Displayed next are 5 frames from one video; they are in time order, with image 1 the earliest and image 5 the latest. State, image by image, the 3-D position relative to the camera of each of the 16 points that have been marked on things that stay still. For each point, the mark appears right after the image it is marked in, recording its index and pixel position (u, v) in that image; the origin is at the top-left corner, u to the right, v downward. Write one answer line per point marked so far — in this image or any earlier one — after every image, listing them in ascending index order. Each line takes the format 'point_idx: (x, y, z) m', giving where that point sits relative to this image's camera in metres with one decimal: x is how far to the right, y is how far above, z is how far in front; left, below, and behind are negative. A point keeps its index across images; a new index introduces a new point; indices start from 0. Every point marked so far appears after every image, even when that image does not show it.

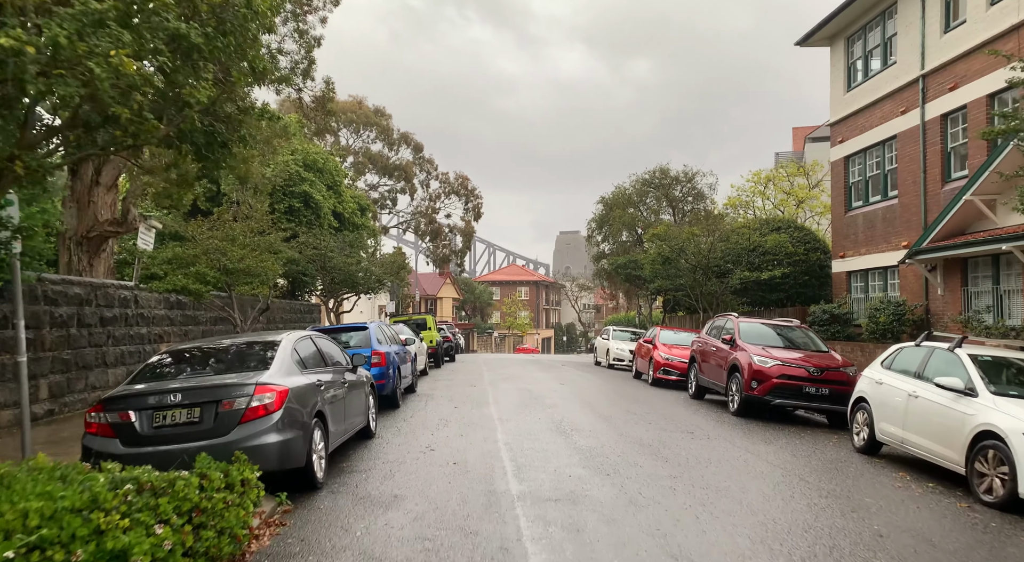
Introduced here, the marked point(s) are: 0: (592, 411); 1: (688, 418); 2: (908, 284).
0: (+1.4, -2.2, +11.6) m
1: (+2.9, -2.2, +11.0) m
2: (+10.1, -0.1, +17.4) m
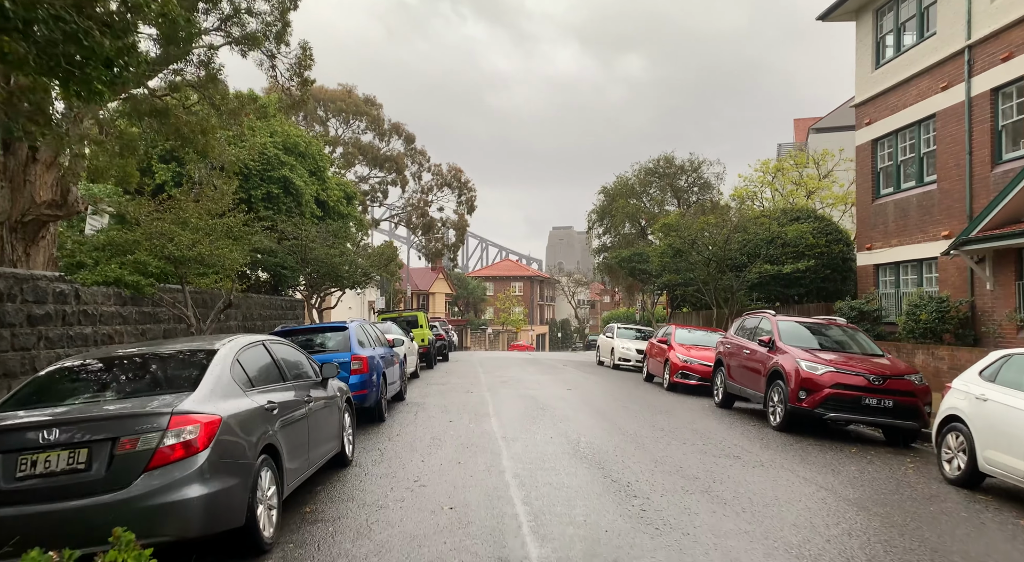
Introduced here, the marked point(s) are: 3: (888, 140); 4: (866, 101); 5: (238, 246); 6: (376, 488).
0: (+1.4, -2.1, +9.9) m
1: (+2.9, -2.1, +9.3) m
2: (+10.1, +0.1, +15.7) m
3: (+10.3, +3.9, +18.5) m
4: (+10.1, +5.1, +19.3) m
5: (-4.2, +0.5, +10.4) m
6: (-1.3, -2.0, +6.5) m
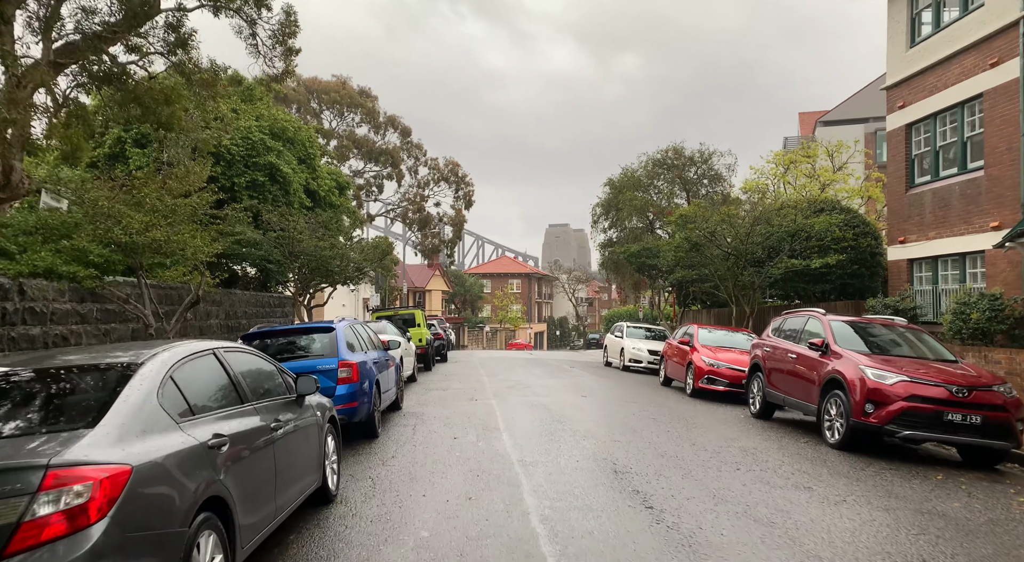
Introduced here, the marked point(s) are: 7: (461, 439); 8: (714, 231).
0: (+1.6, -2.0, +8.4) m
1: (+3.1, -2.0, +7.9) m
2: (+10.3, +0.2, +14.3) m
3: (+10.4, +4.0, +17.1) m
4: (+10.2, +5.2, +17.8) m
5: (-4.0, +0.6, +8.9) m
6: (-1.1, -1.9, +5.0) m
7: (-0.7, -2.0, +8.7) m
8: (+5.7, +1.4, +19.2) m
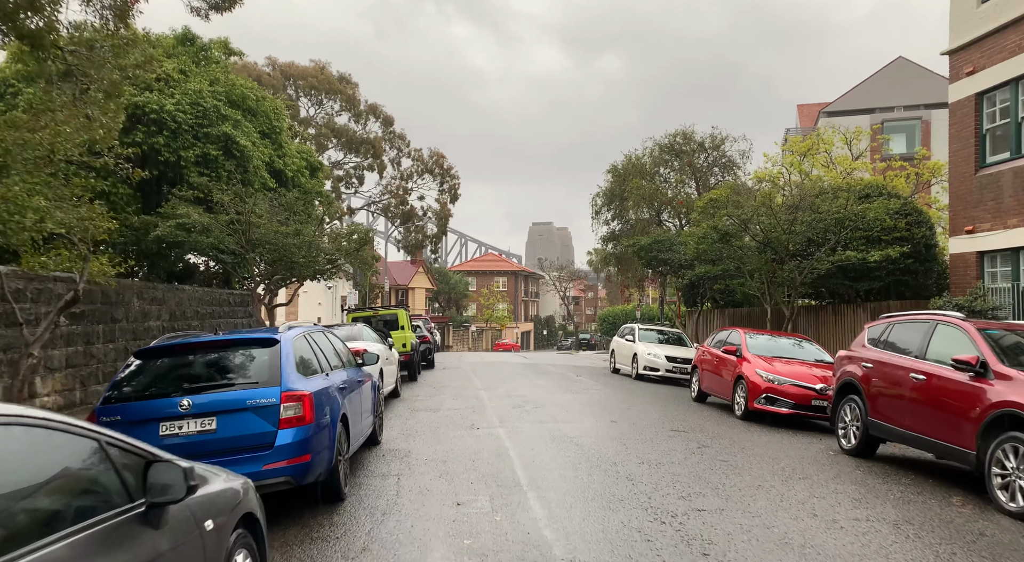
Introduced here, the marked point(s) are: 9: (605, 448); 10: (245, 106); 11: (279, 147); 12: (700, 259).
0: (+1.9, -1.9, +5.6) m
1: (+3.4, -2.0, +5.1) m
2: (+10.4, +0.3, +11.8) m
3: (+10.5, +4.0, +14.5) m
4: (+10.2, +5.3, +15.2) m
5: (-3.7, +0.7, +5.9) m
6: (-0.7, -1.8, +2.1) m
7: (-0.4, -1.9, +5.9) m
8: (+5.7, +1.5, +16.5) m
9: (+1.1, -2.0, +8.2) m
10: (-6.8, +4.5, +17.3) m
11: (-6.4, +3.7, +18.7) m
12: (+5.4, +0.6, +19.6) m
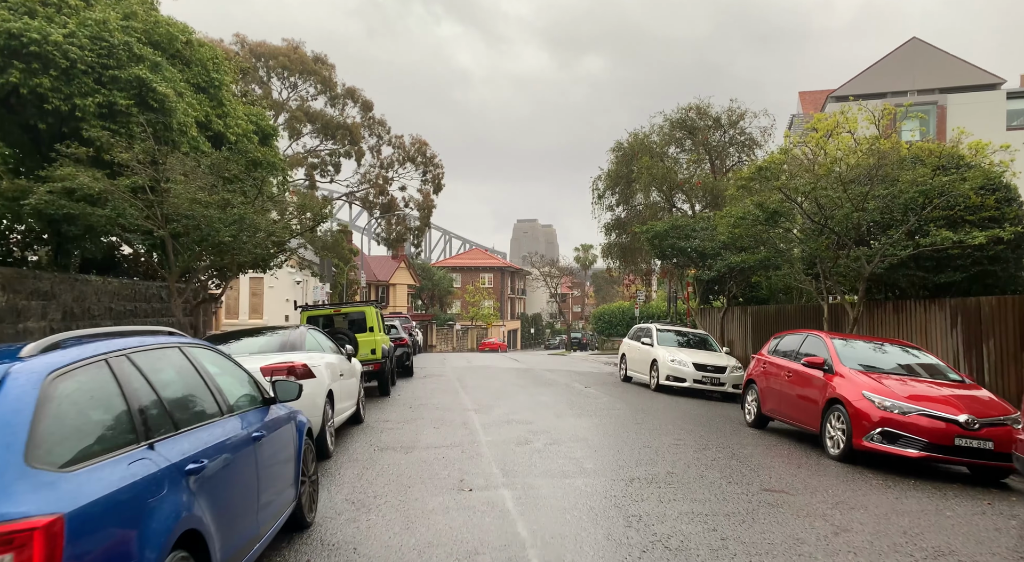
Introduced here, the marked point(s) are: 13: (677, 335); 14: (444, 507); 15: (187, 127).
0: (+2.1, -1.8, +2.3) m
1: (+3.6, -1.8, +1.8) m
2: (+10.5, +0.4, +8.6) m
3: (+10.5, +4.2, +11.3) m
4: (+10.2, +5.5, +12.1) m
5: (-3.5, +0.9, +2.4) m
6: (-0.4, -1.7, -1.3) m
7: (-0.2, -1.8, +2.4) m
8: (+5.7, +1.7, +13.2) m
9: (+1.3, -1.9, +4.8) m
10: (-6.9, +4.7, +13.7) m
11: (-6.5, +3.9, +15.1) m
12: (+5.3, +0.8, +16.4) m
13: (+4.2, -1.3, +16.8) m
14: (-0.6, -1.9, +5.6) m
15: (-6.2, +3.0, +13.0) m
